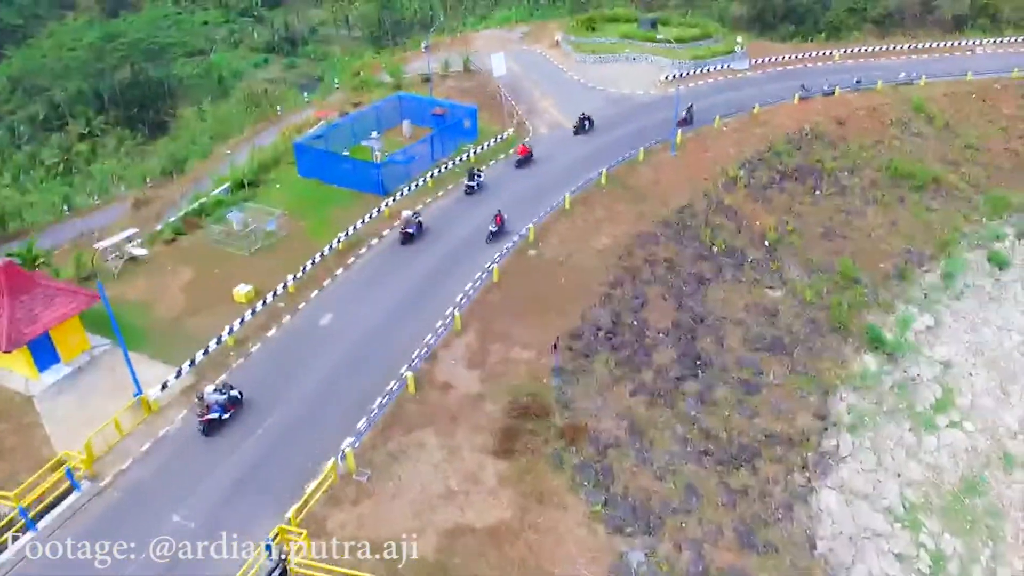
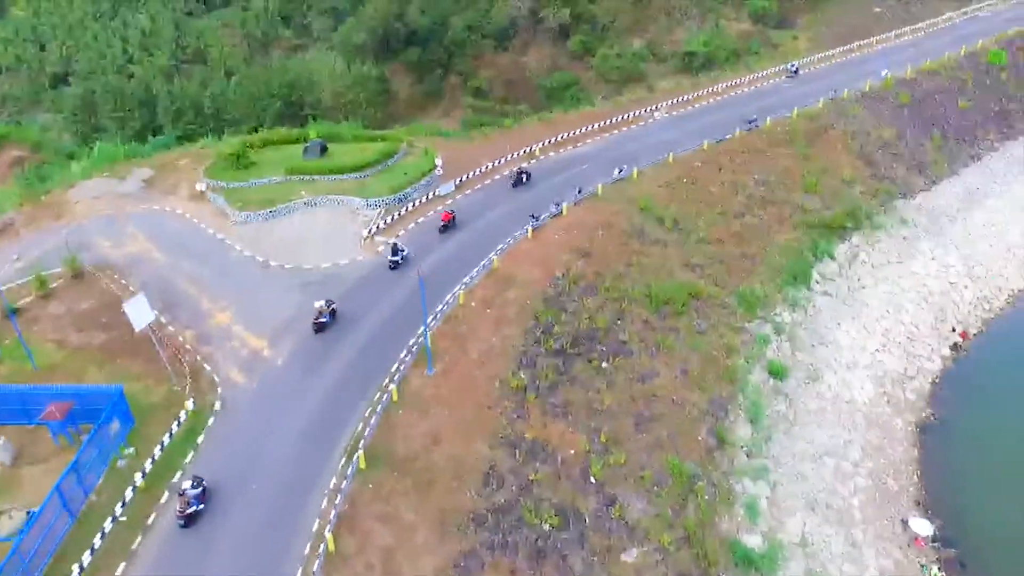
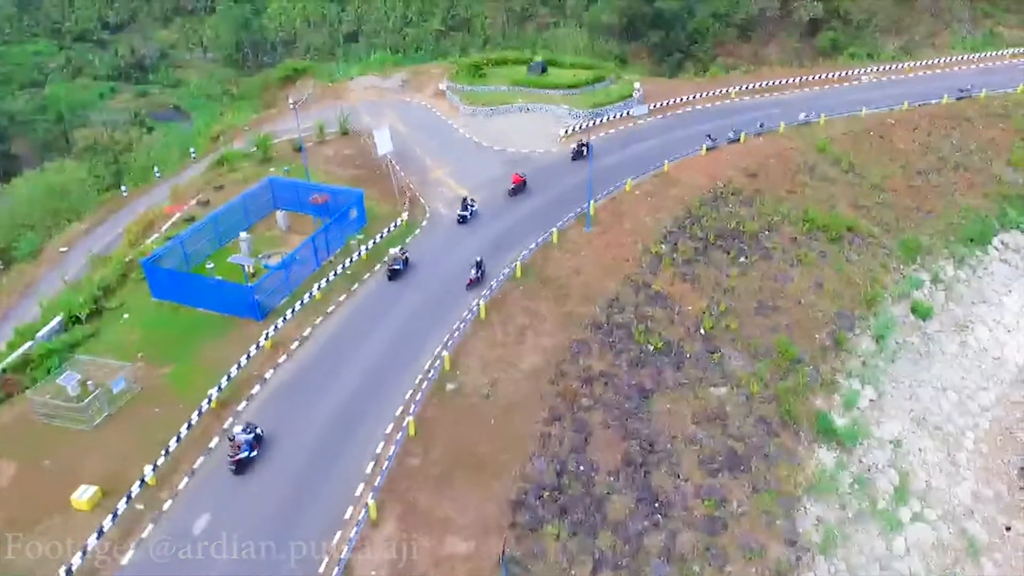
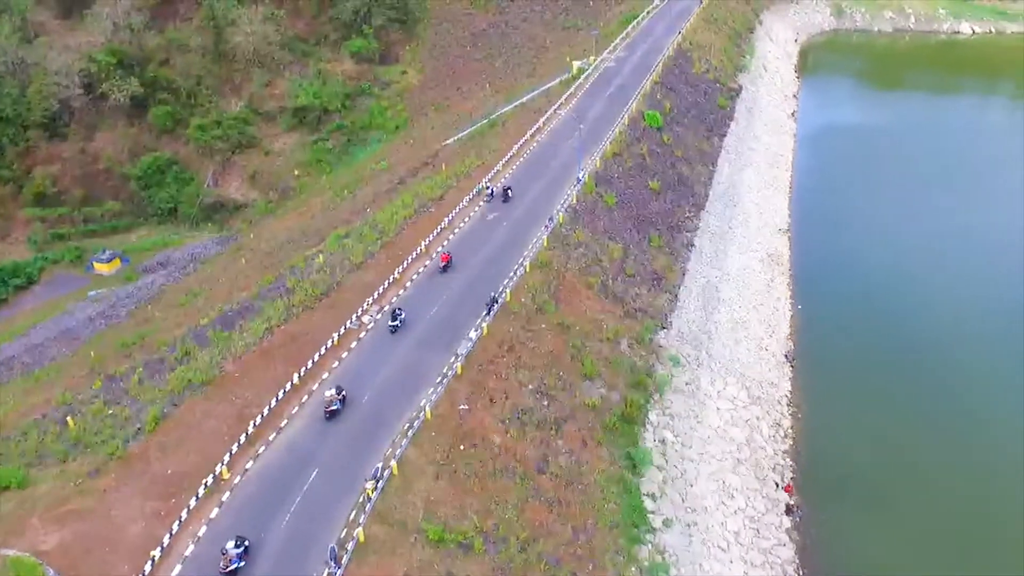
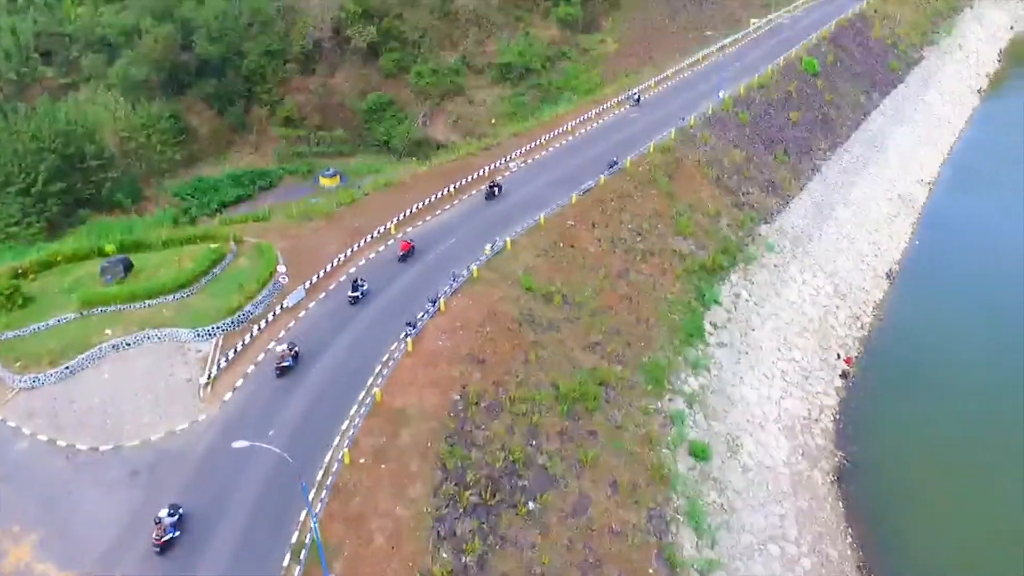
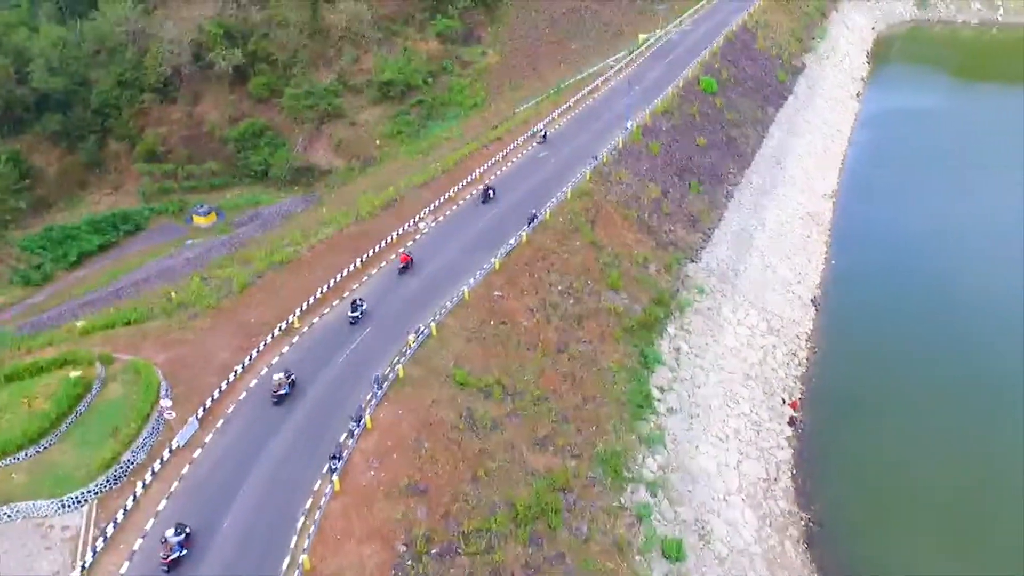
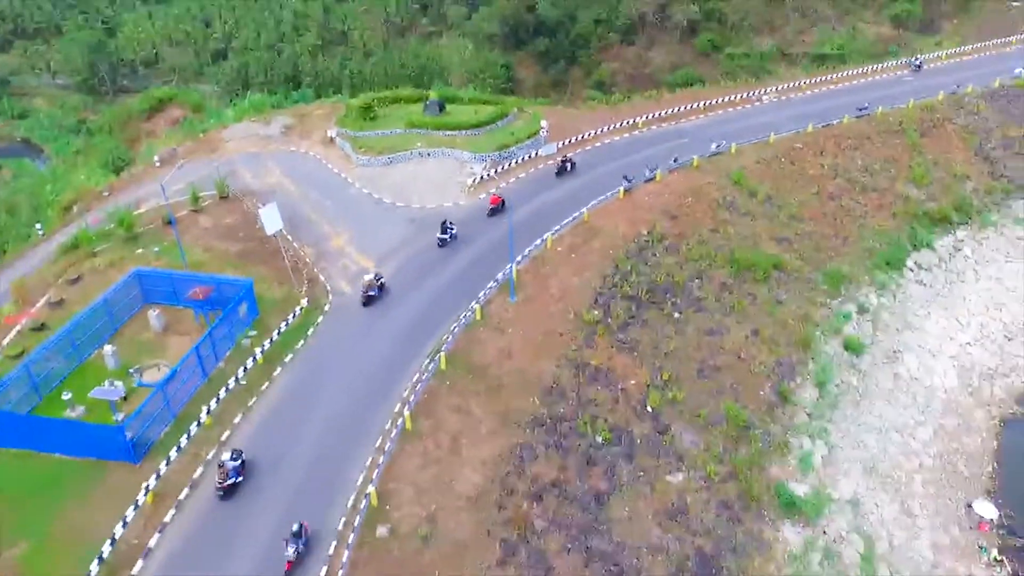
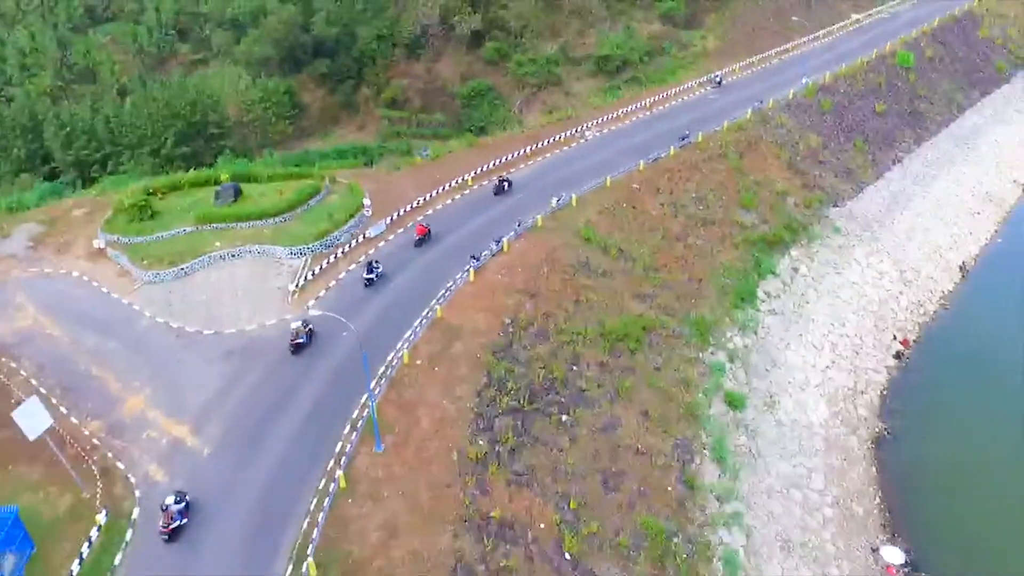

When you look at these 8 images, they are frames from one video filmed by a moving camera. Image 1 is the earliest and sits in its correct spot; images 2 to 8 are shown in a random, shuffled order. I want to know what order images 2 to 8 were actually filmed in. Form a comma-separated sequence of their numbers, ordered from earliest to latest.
3, 7, 2, 8, 5, 6, 4
